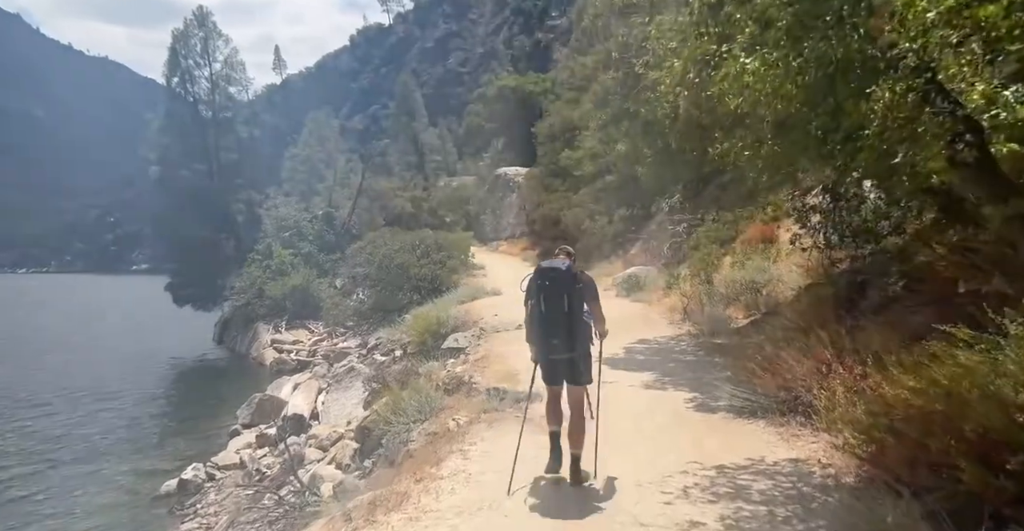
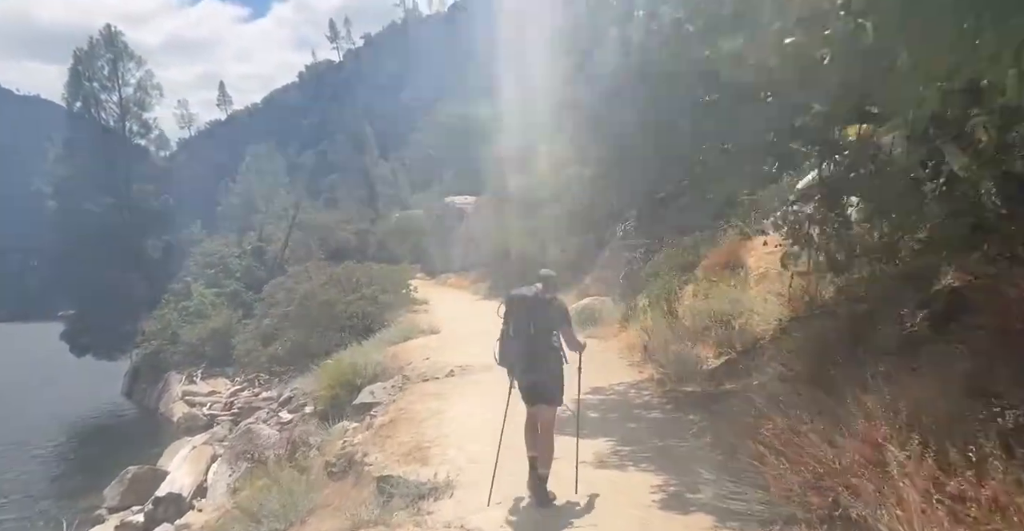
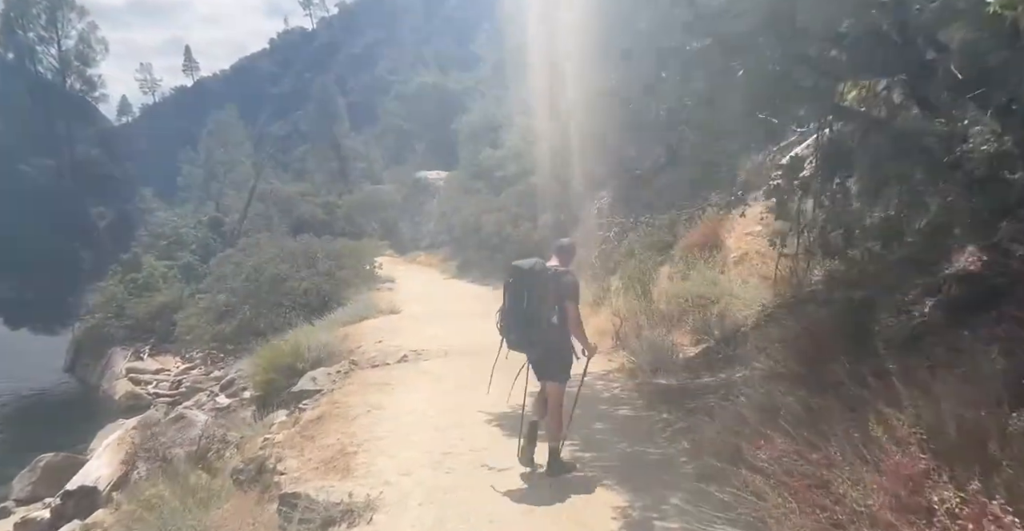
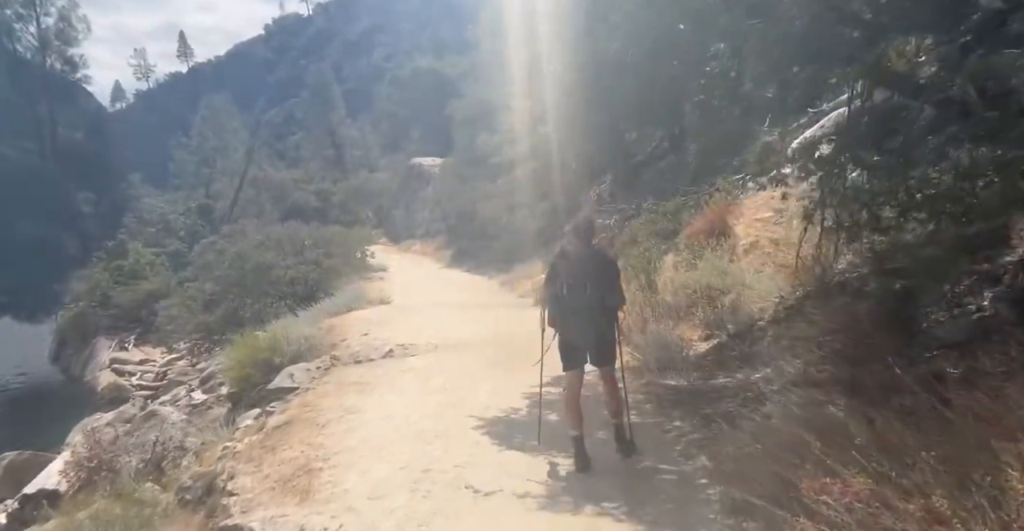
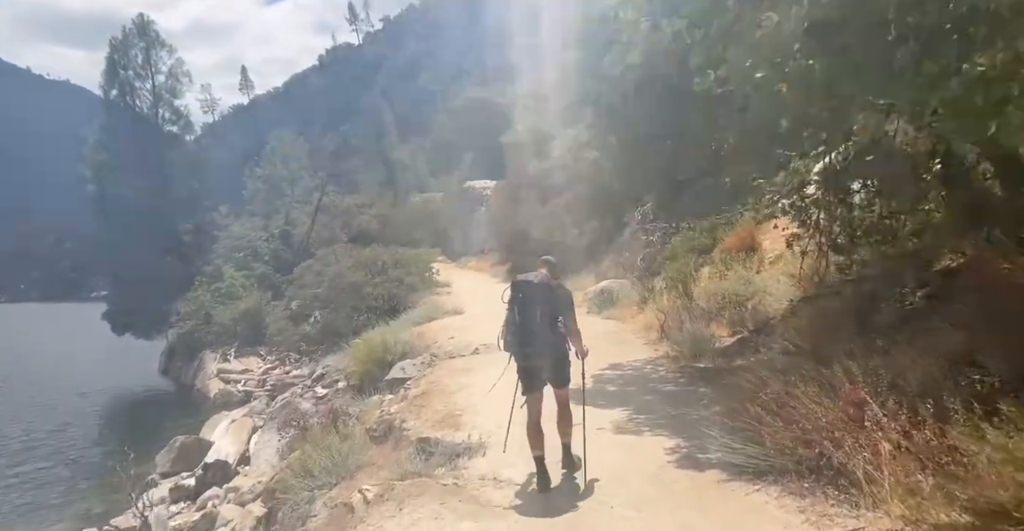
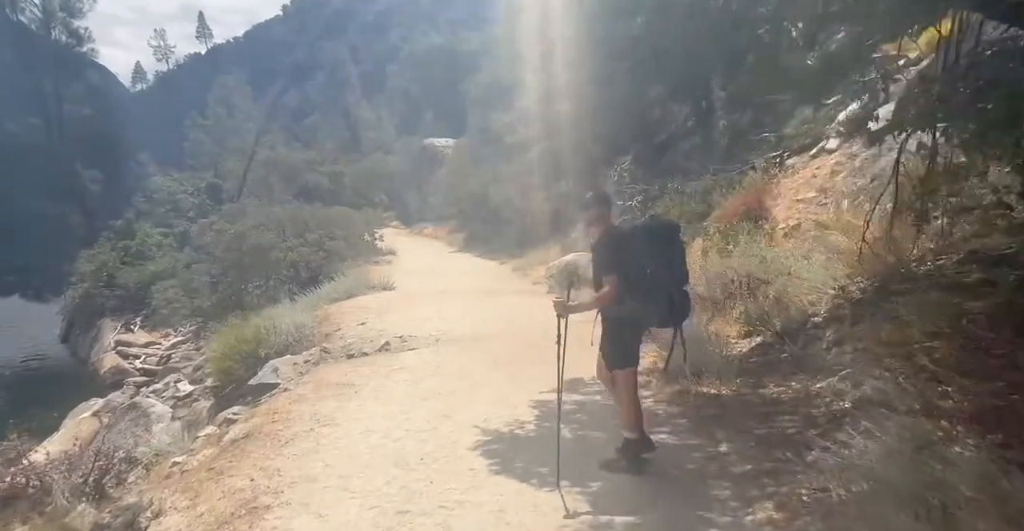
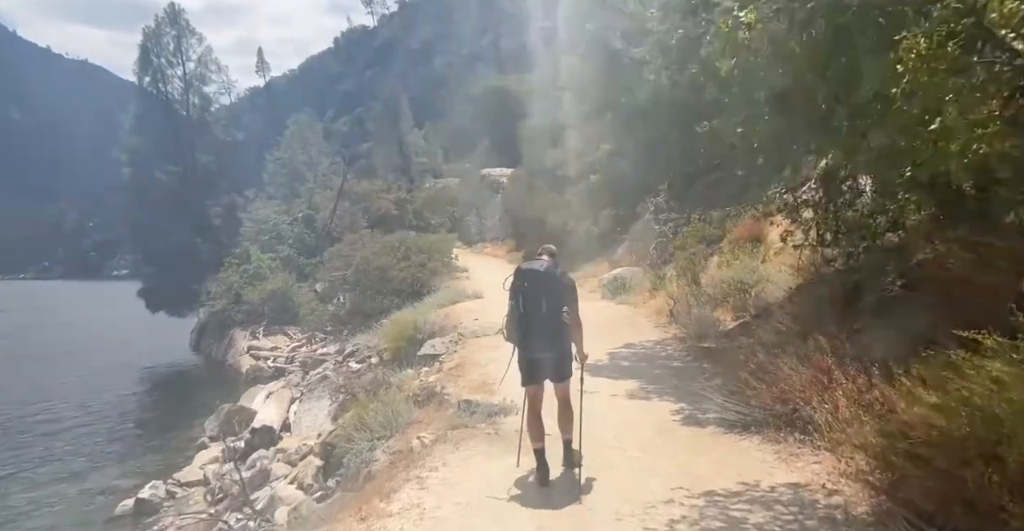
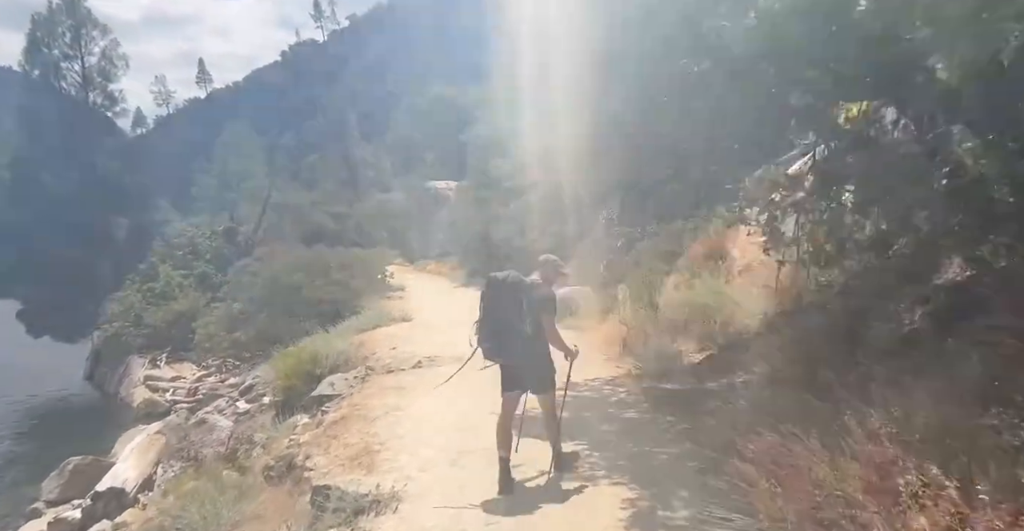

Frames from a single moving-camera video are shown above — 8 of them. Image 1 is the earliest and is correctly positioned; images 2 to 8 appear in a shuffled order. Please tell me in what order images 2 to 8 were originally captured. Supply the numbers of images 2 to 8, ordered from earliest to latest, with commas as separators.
7, 5, 2, 8, 3, 4, 6
